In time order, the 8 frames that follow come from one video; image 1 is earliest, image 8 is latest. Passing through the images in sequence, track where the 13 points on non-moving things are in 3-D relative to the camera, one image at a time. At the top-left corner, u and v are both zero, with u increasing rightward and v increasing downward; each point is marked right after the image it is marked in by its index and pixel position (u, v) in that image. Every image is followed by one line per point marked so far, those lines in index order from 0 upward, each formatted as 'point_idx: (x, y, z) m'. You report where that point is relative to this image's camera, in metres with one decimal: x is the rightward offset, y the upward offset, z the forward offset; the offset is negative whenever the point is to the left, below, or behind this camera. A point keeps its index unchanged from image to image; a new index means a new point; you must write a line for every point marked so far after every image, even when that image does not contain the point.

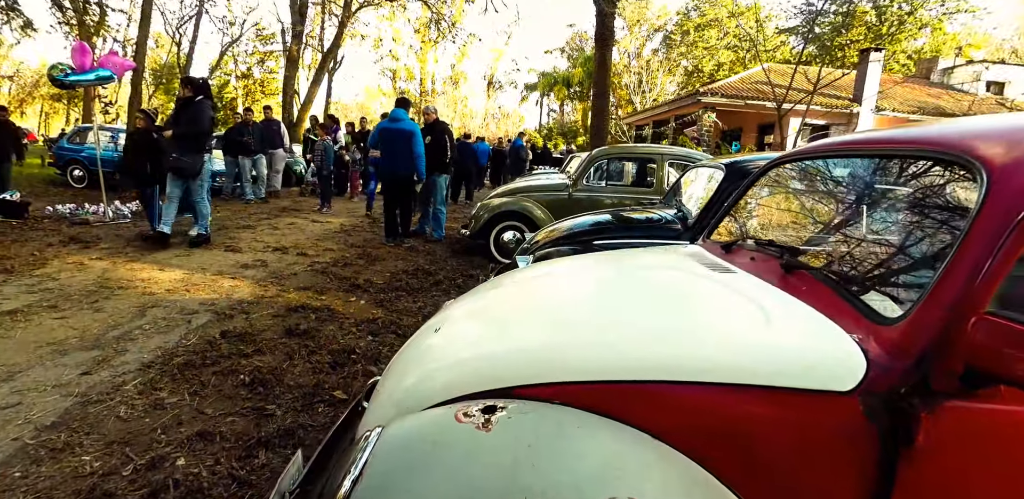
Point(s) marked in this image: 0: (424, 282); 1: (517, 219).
0: (-0.9, -0.3, +5.2) m
1: (+0.1, +0.4, +6.7) m
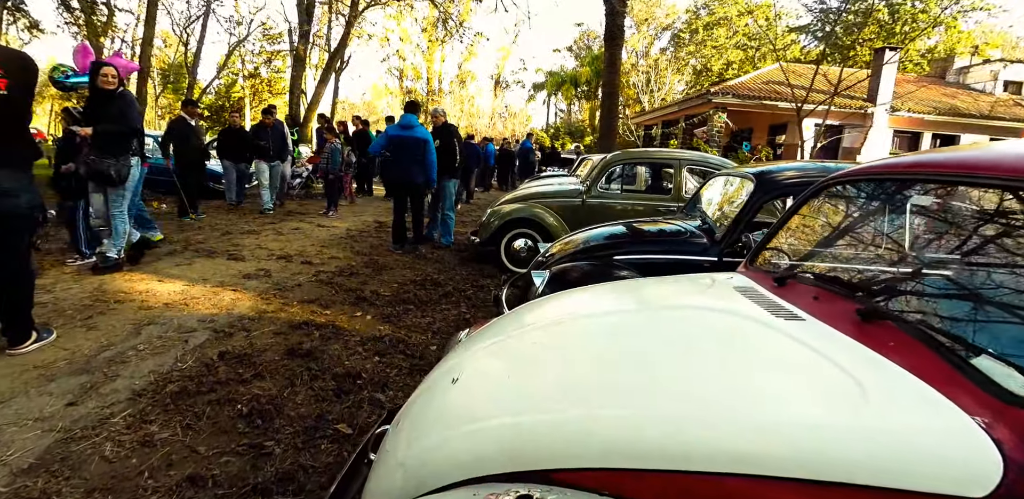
0: (-0.8, -0.5, +5.0) m
1: (+0.2, +0.3, +6.5) m
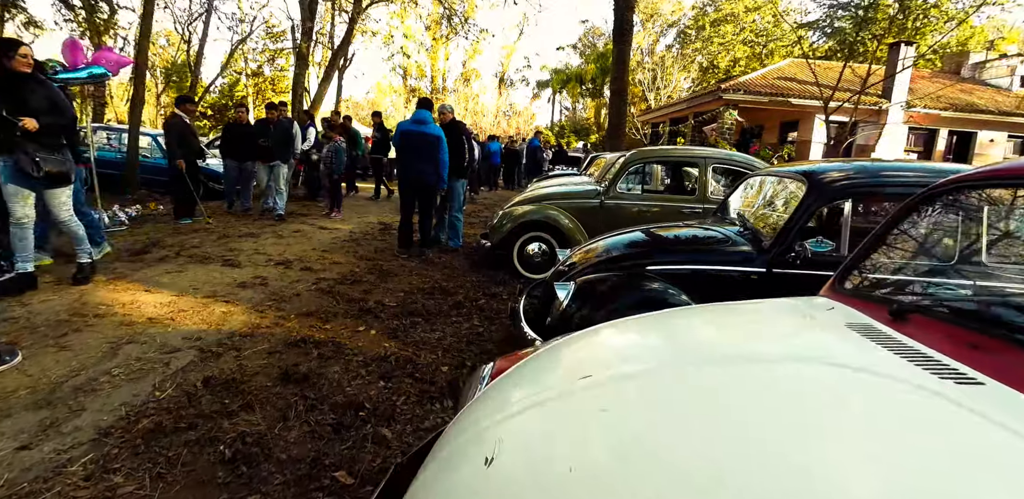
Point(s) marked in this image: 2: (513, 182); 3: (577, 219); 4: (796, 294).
0: (-0.7, -0.5, +4.6) m
1: (+0.4, +0.2, +6.1) m
2: (0.0, +2.6, +19.2) m
3: (+0.8, +0.4, +6.0) m
4: (+1.8, -0.3, +3.1) m
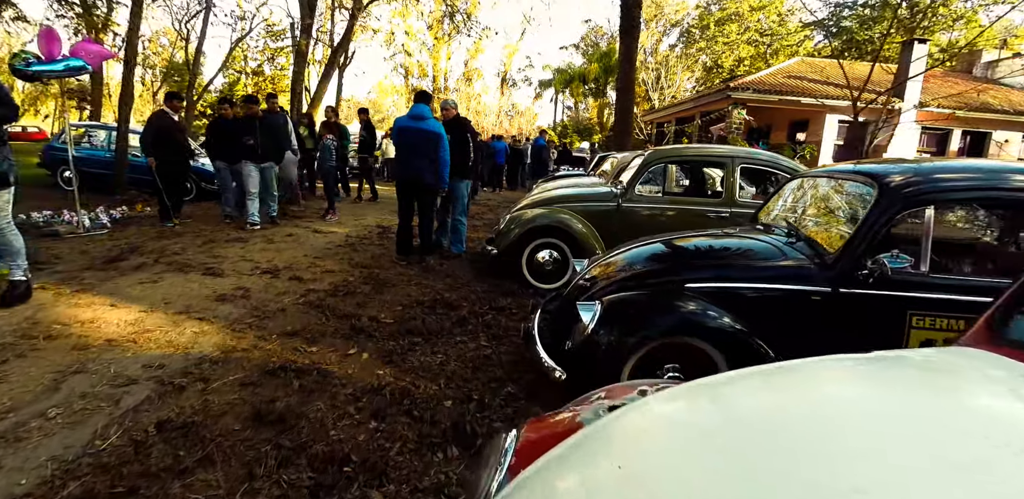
0: (-0.6, -0.6, +4.1) m
1: (+0.5, +0.2, +5.6) m
2: (+0.2, +2.5, +18.7) m
3: (+0.9, +0.3, +5.5) m
4: (+1.8, -0.4, +2.6) m
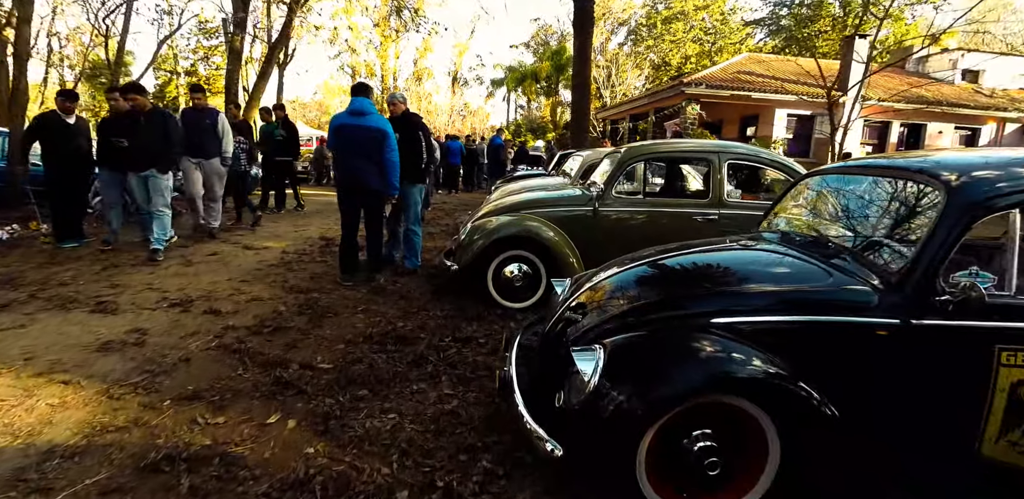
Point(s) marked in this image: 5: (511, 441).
0: (-0.8, -0.8, +3.3) m
1: (+0.1, 0.0, +4.9) m
2: (-1.4, +2.4, +17.9) m
3: (+0.5, +0.2, +4.9) m
4: (+1.7, -0.4, +2.0) m
5: (0.0, -1.0, +2.5) m
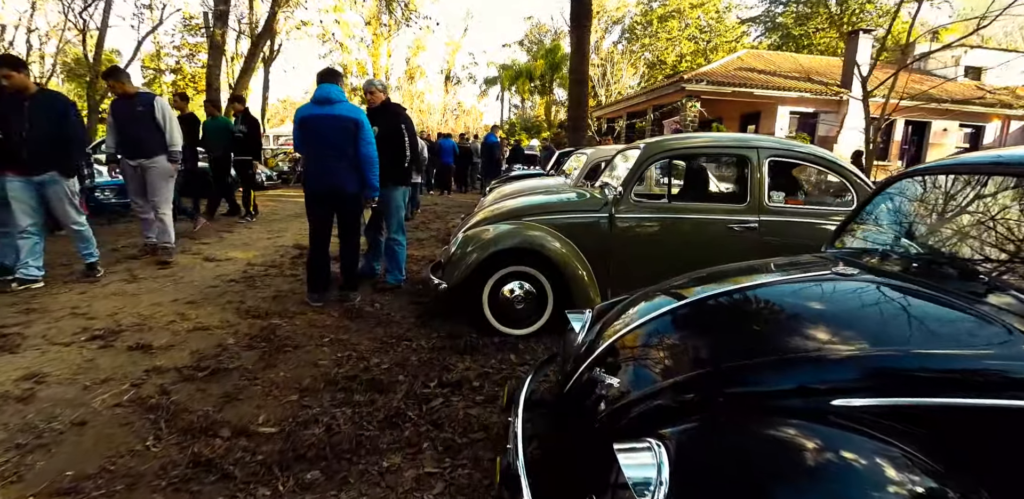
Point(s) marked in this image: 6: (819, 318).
0: (-0.8, -0.9, +2.6) m
1: (+0.1, -0.1, +4.1) m
2: (-1.6, +2.3, +17.1) m
3: (+0.5, +0.1, +4.1) m
4: (+1.8, -0.5, +1.3) m
5: (0.0, -1.1, +1.7) m
6: (+1.2, -0.2, +1.8) m
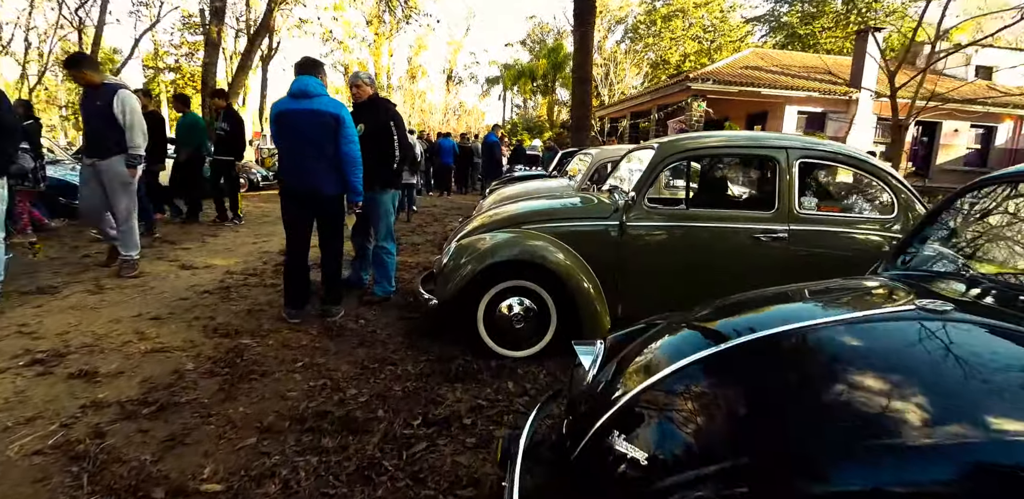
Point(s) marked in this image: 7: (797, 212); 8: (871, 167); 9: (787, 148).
0: (-0.8, -1.0, +2.1) m
1: (+0.1, -0.2, +3.6) m
2: (-1.5, +2.2, +16.7) m
3: (+0.5, 0.0, +3.7) m
4: (+1.8, -0.6, +0.9) m
5: (0.0, -1.2, +1.3) m
6: (+1.2, -0.3, +1.4) m
7: (+2.1, +0.3, +3.6) m
8: (+2.7, +0.6, +3.7) m
9: (+2.0, +0.8, +3.7) m
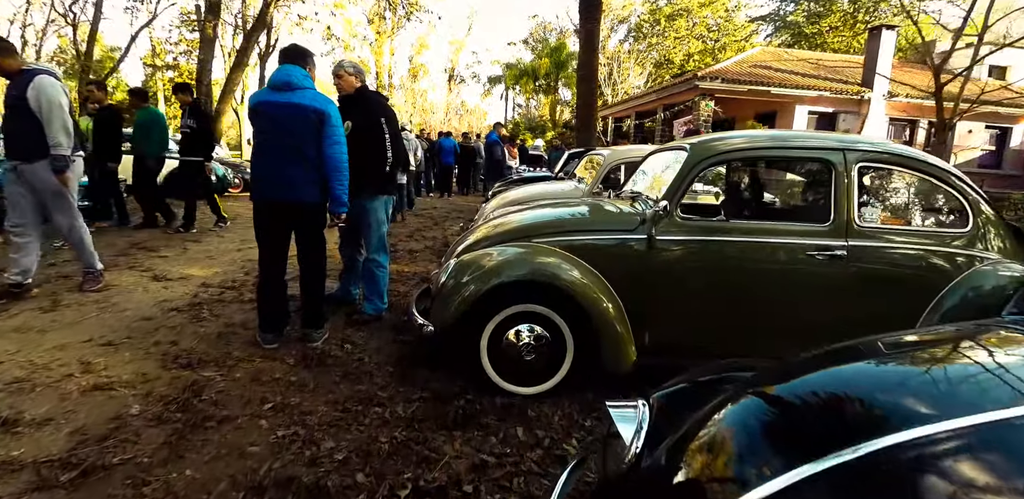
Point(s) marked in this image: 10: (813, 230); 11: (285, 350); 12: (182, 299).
0: (-0.7, -1.1, +1.6) m
1: (+0.1, -0.3, +3.1) m
2: (-1.4, +2.1, +16.2) m
3: (+0.5, -0.1, +3.1) m
4: (+1.8, -0.7, +0.3) m
5: (+0.1, -1.3, +0.8) m
6: (+1.2, -0.4, +0.8) m
7: (+2.1, +0.2, +3.1) m
8: (+2.7, +0.5, +3.2) m
9: (+2.1, +0.6, +3.2) m
10: (+1.8, +0.1, +3.1) m
11: (-1.6, -0.7, +3.4) m
12: (-2.9, -0.4, +4.4) m
